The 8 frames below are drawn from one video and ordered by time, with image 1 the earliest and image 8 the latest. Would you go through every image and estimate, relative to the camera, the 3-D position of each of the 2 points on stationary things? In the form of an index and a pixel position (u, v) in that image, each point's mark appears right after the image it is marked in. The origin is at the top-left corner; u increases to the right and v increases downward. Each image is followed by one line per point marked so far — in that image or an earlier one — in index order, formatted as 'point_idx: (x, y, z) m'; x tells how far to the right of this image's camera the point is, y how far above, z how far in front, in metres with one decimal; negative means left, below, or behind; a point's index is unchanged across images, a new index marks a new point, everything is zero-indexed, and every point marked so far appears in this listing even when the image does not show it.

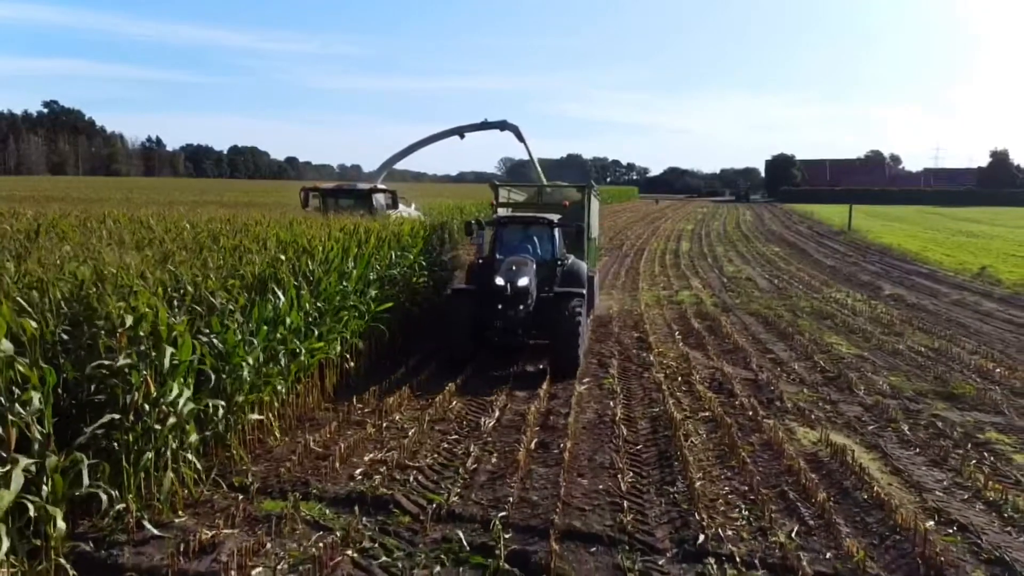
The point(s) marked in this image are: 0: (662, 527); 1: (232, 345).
0: (+1.0, -1.6, +5.5) m
1: (-2.1, -0.4, +6.1) m
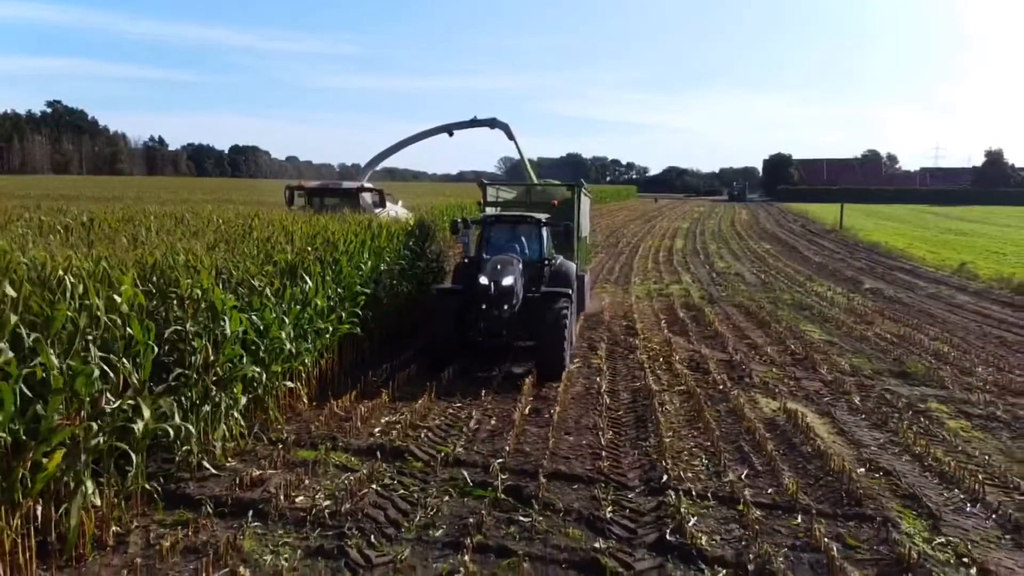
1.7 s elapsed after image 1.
0: (+1.0, -1.5, +6.6) m
1: (-2.1, -0.2, +7.2) m
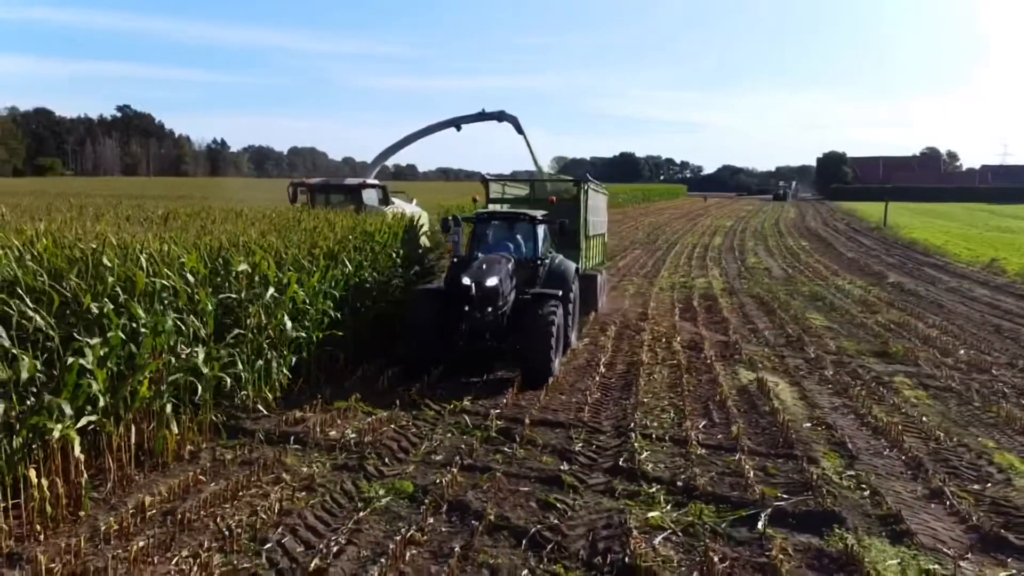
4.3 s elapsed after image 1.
0: (+0.9, -1.3, +7.9) m
1: (-2.1, 0.0, +8.7) m
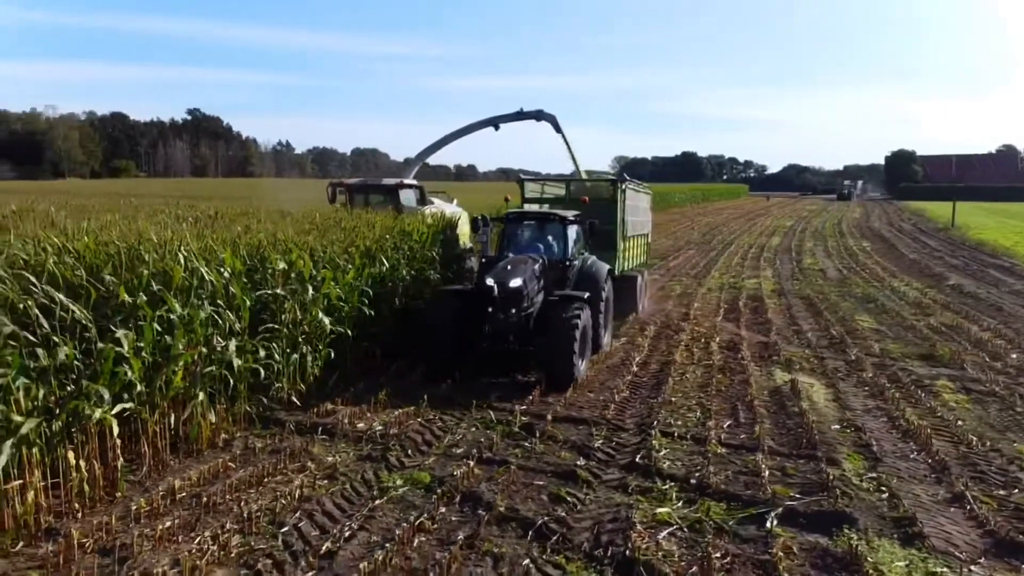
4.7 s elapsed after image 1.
0: (+1.2, -1.3, +7.9) m
1: (-1.8, 0.0, +9.0) m
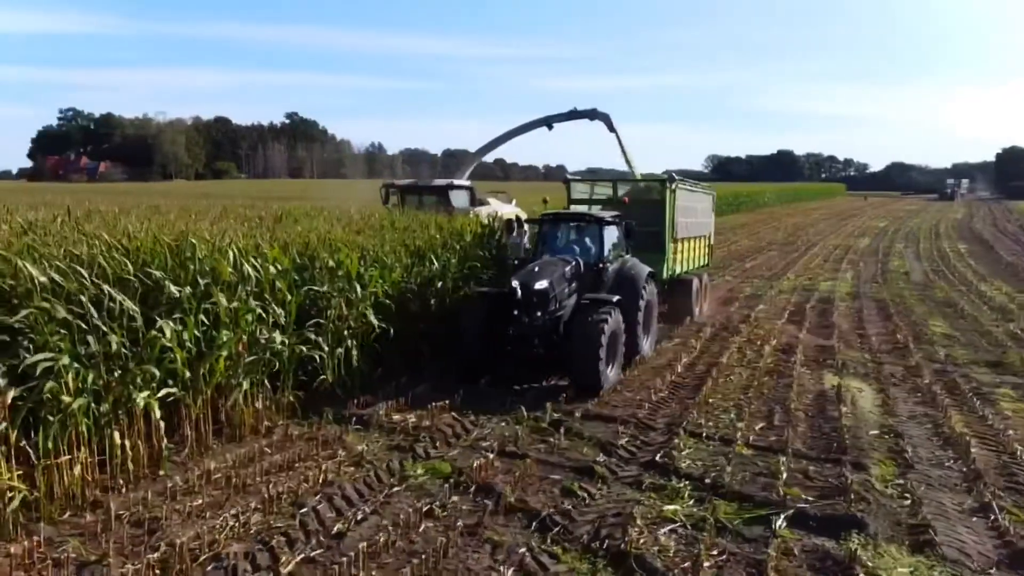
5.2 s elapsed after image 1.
0: (+1.5, -1.3, +8.0) m
1: (-1.3, 0.0, +9.4) m
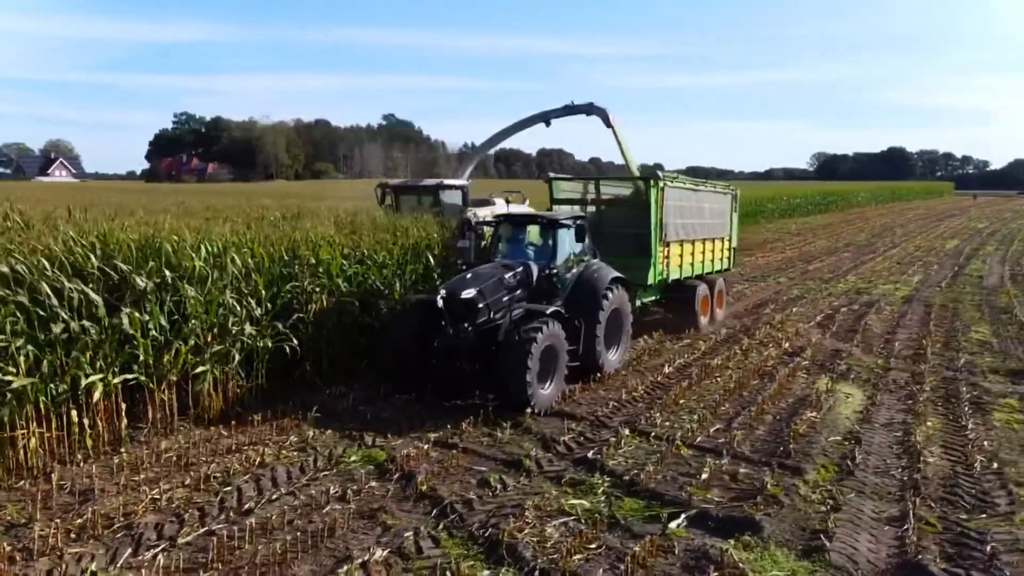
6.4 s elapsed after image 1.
0: (+1.1, -1.3, +8.0) m
1: (-1.5, +0.1, +9.7) m
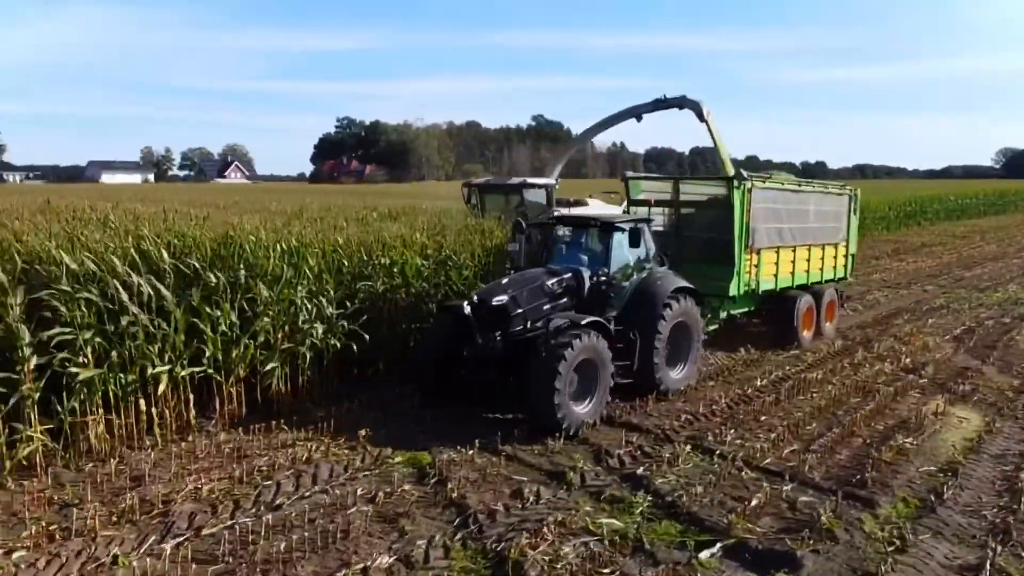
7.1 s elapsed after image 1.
0: (+1.7, -1.3, +7.6) m
1: (-0.6, +0.1, +9.7) m
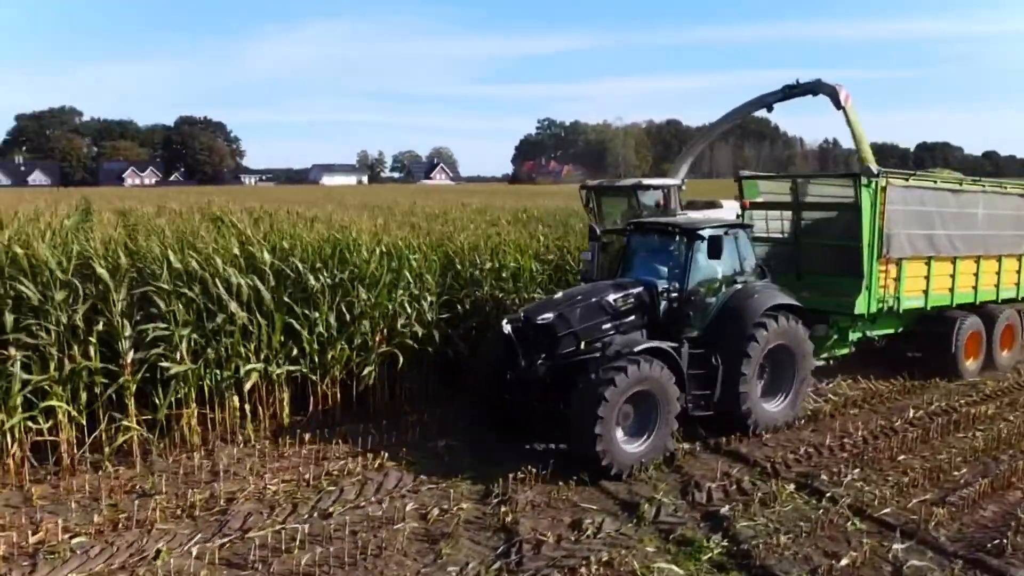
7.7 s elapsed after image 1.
0: (+2.4, -1.5, +6.6) m
1: (+0.8, 0.0, +9.3) m
